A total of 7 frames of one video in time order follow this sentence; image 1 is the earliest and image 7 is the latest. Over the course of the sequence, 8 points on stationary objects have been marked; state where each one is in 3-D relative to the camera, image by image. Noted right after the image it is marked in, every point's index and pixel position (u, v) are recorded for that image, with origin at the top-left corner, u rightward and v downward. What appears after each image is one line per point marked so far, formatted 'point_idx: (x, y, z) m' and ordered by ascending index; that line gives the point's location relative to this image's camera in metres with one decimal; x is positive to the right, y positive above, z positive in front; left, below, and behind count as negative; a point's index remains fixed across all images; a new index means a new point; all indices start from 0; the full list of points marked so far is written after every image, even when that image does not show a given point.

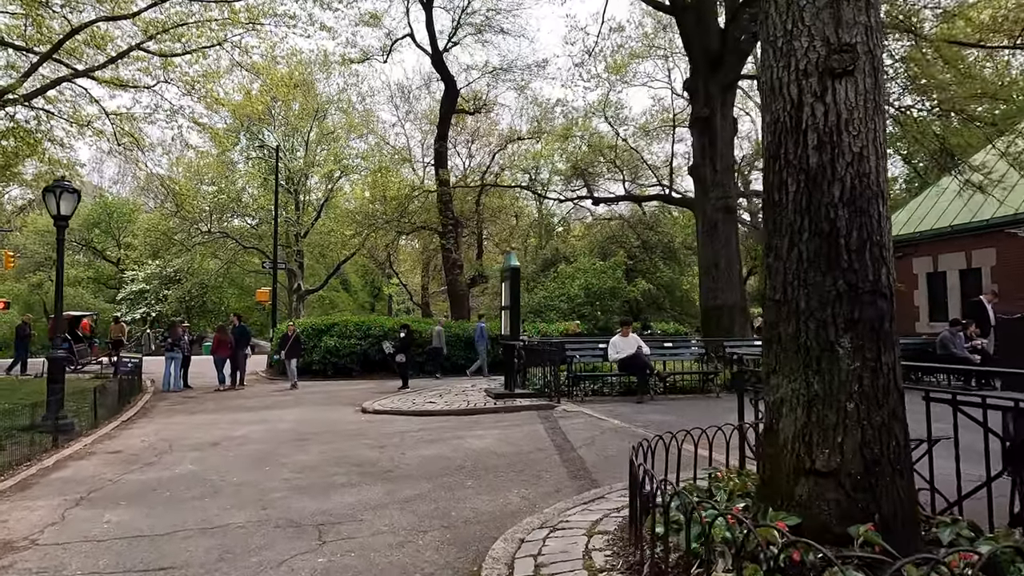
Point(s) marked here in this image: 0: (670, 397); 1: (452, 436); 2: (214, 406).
0: (+2.5, -1.7, +10.4) m
1: (-0.7, -1.7, +7.6) m
2: (-5.5, -2.2, +12.2) m
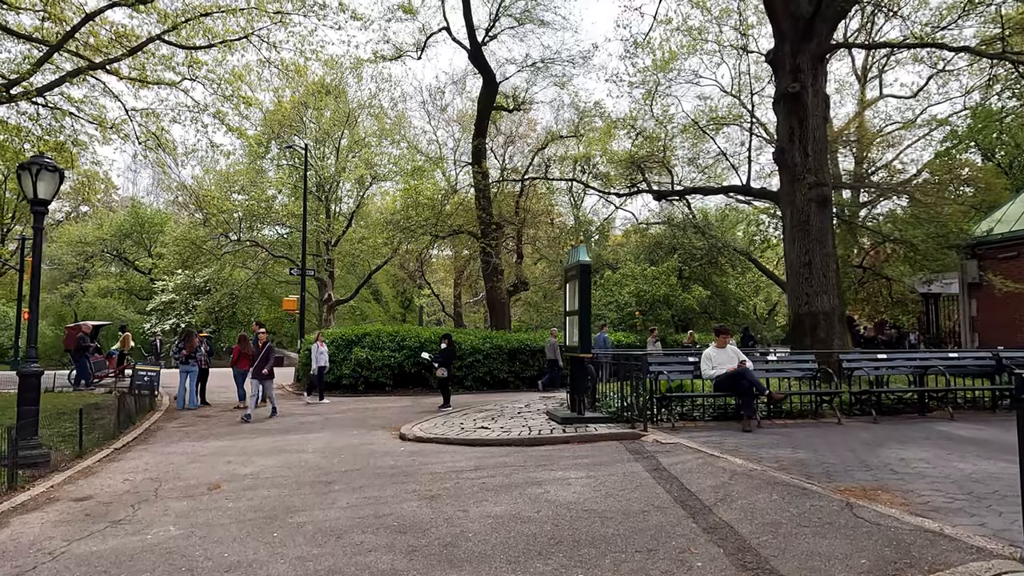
0: (+3.4, -1.7, +8.3) m
1: (+0.1, -1.6, +5.7) m
2: (-4.5, -2.2, +10.5) m
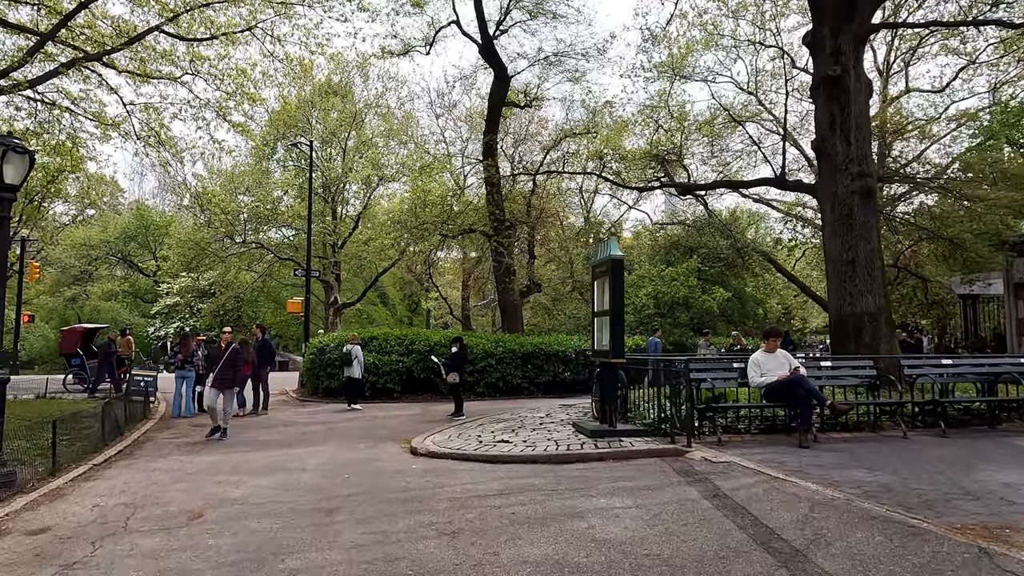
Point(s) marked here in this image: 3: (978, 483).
0: (+3.7, -1.7, +7.4) m
1: (+0.4, -1.6, +4.8) m
2: (-4.2, -2.2, +9.6) m
3: (+3.7, -1.5, +5.2) m
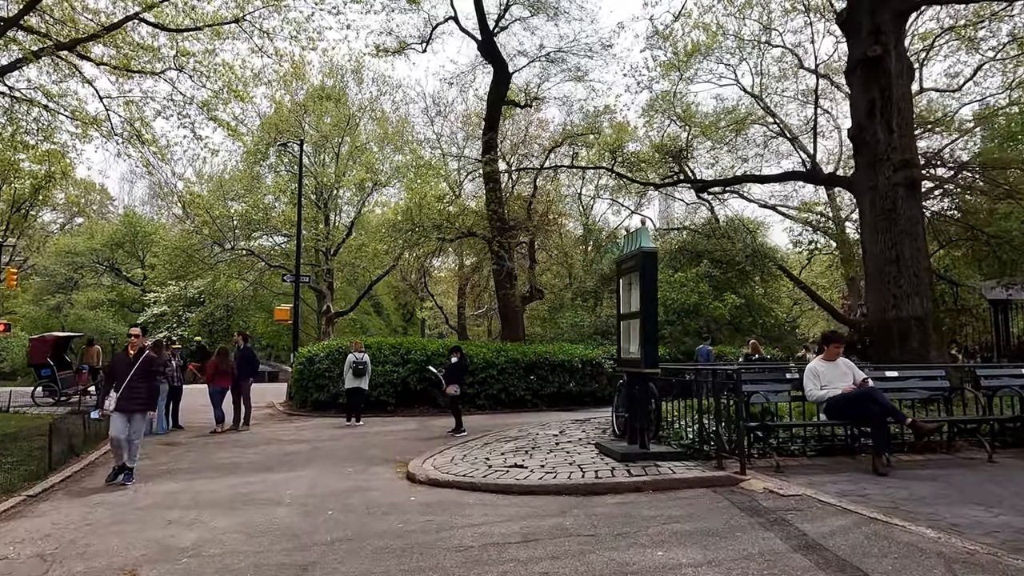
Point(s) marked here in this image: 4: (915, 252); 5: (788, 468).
0: (+3.8, -1.6, +6.3) m
1: (+0.5, -1.5, +3.6) m
2: (-4.1, -2.2, +8.4) m
3: (+3.8, -1.5, +4.1) m
4: (+6.2, +0.5, +10.2) m
5: (+2.5, -1.6, +6.1) m
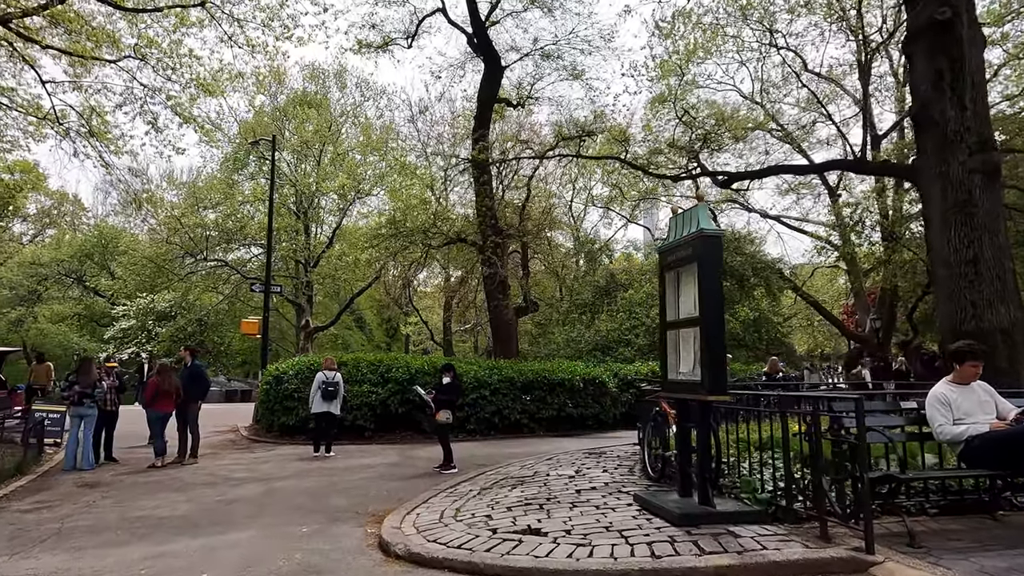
0: (+3.9, -1.6, +4.5) m
1: (+0.7, -1.4, +1.7) m
2: (-4.0, -2.2, +6.4) m
3: (+4.0, -1.4, +2.3) m
4: (+6.2, +0.5, +8.5) m
5: (+2.6, -1.6, +4.2) m
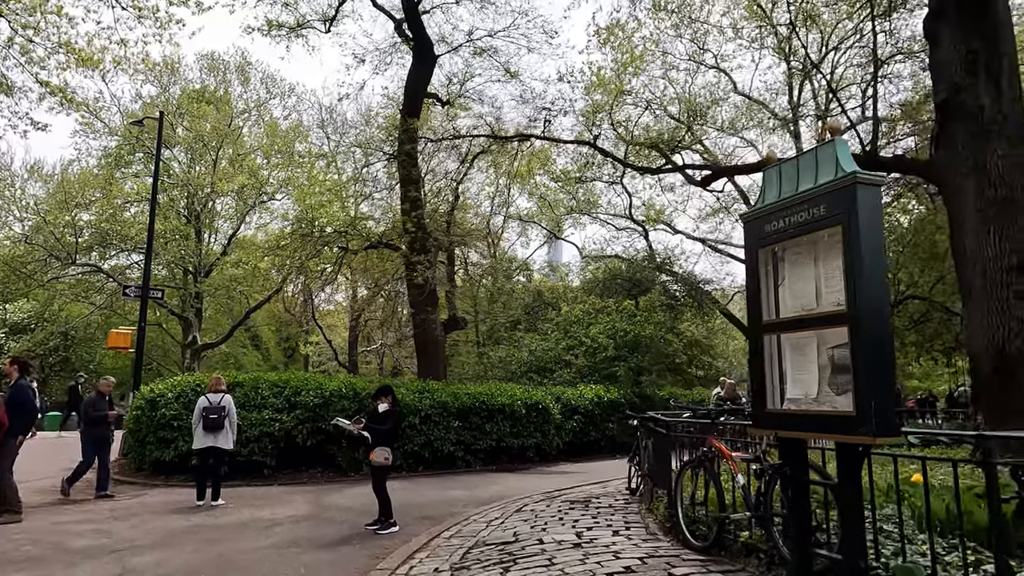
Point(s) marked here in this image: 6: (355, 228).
0: (+4.1, -1.5, +2.9) m
1: (+1.3, -1.2, -0.2) m
2: (-4.0, -2.0, +3.7) m
3: (+4.5, -1.3, +0.8) m
4: (+5.9, +0.3, +7.3) m
5: (+2.9, -1.5, +2.5) m
6: (-4.3, +1.7, +18.2) m
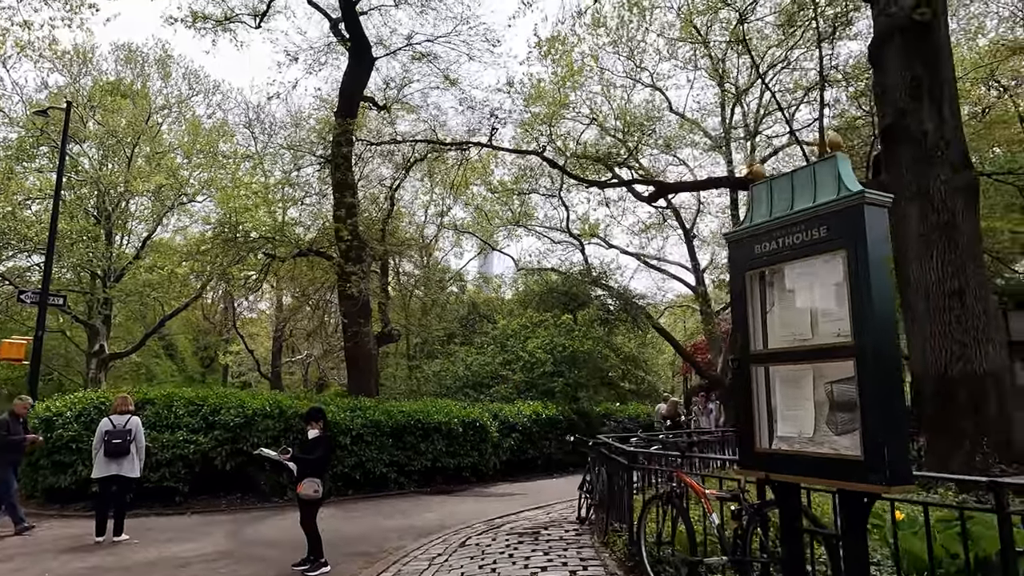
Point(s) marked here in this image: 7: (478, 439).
0: (+4.0, -1.7, +2.9) m
1: (+1.6, -1.3, -0.5) m
2: (-4.2, -2.0, +2.8) m
3: (+4.6, -1.4, +0.8) m
4: (+5.3, +0.1, +7.5) m
5: (+2.8, -1.7, +2.4) m
6: (-5.9, +1.4, +17.3) m
7: (-0.7, -3.1, +13.5) m
